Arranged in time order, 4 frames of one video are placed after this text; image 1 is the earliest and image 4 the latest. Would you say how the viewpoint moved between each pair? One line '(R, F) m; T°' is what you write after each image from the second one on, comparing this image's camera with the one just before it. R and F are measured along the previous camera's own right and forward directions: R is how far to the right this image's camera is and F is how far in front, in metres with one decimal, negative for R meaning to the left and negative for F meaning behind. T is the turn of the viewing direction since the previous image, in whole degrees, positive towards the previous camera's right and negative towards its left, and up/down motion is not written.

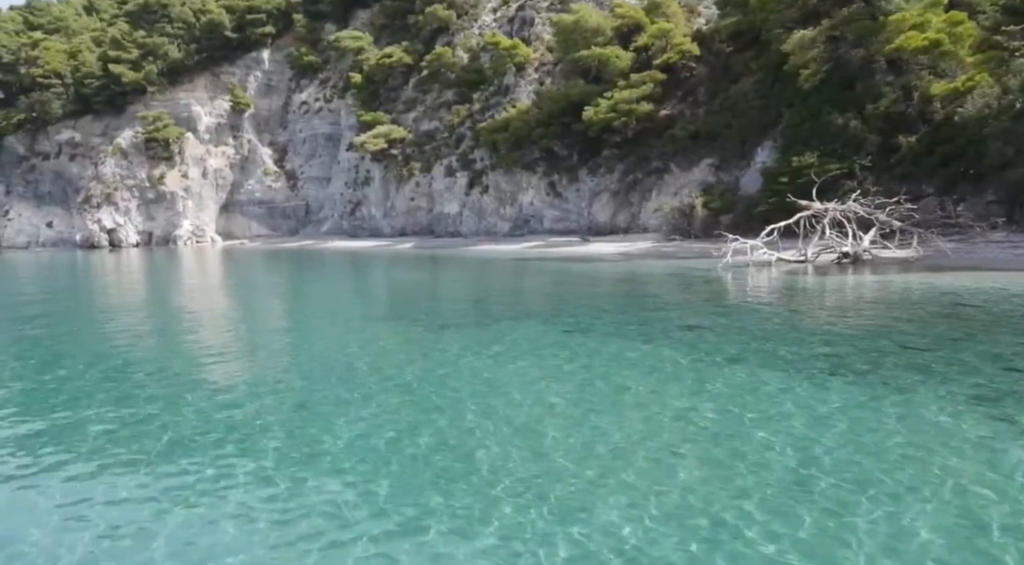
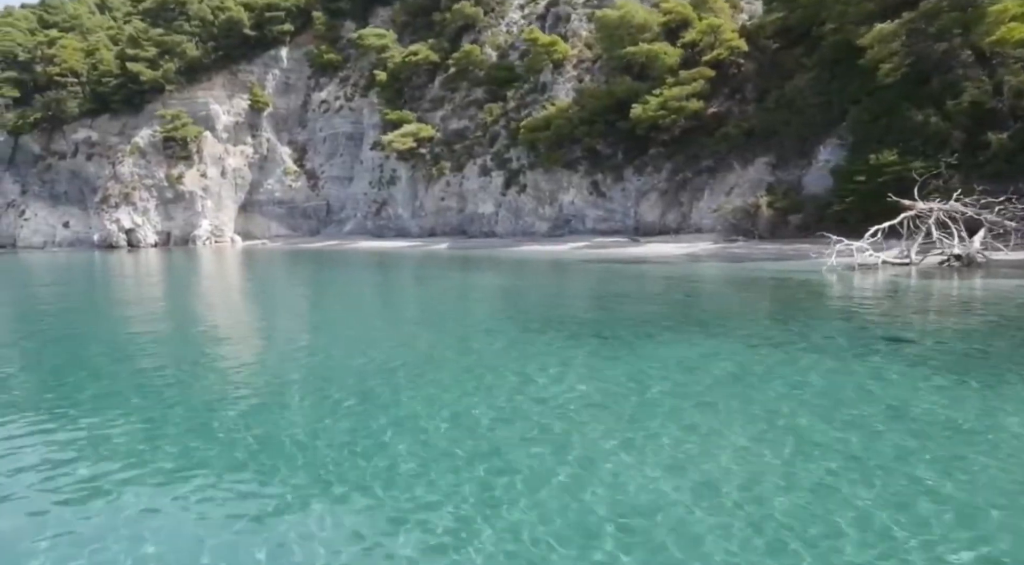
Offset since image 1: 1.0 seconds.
(-1.6, +0.6) m; 0°
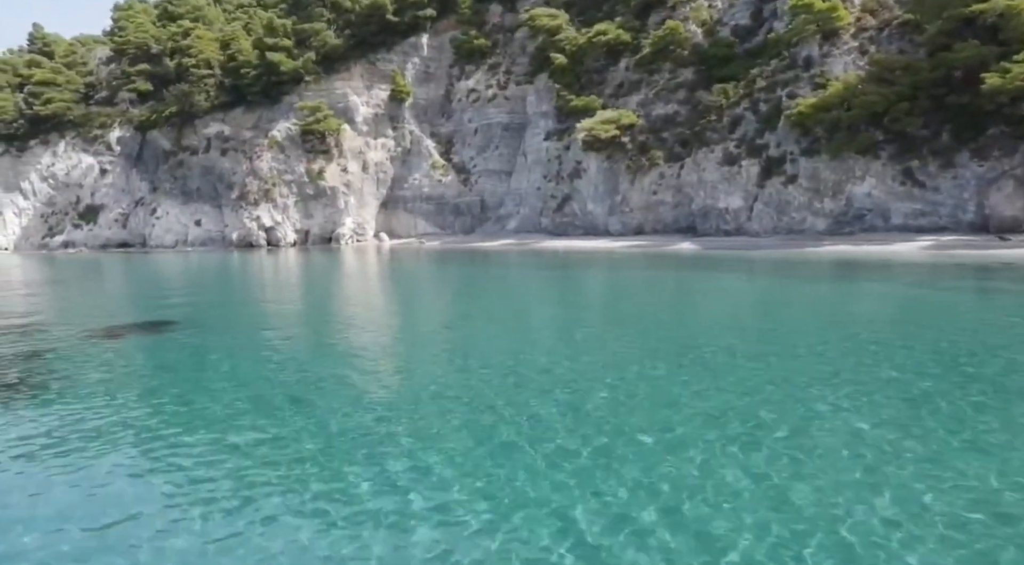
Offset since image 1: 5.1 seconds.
(-8.4, +4.0) m; -3°
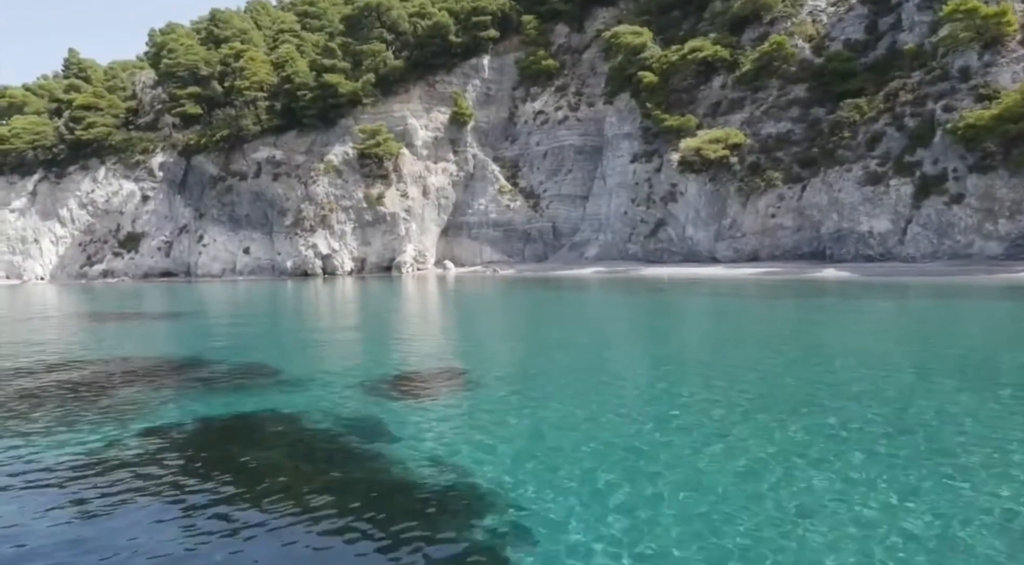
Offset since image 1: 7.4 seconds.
(-4.7, +2.7) m; 0°
